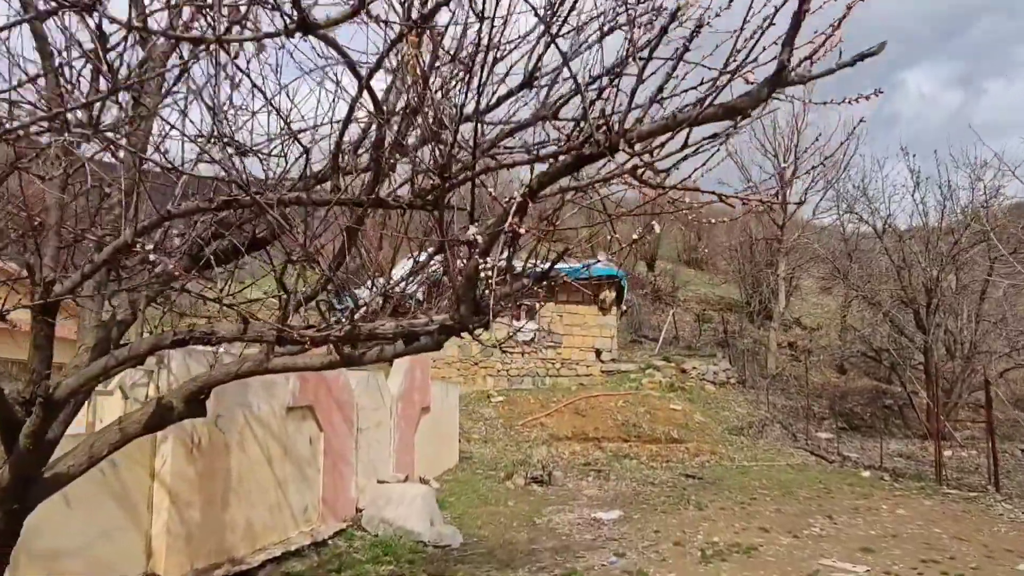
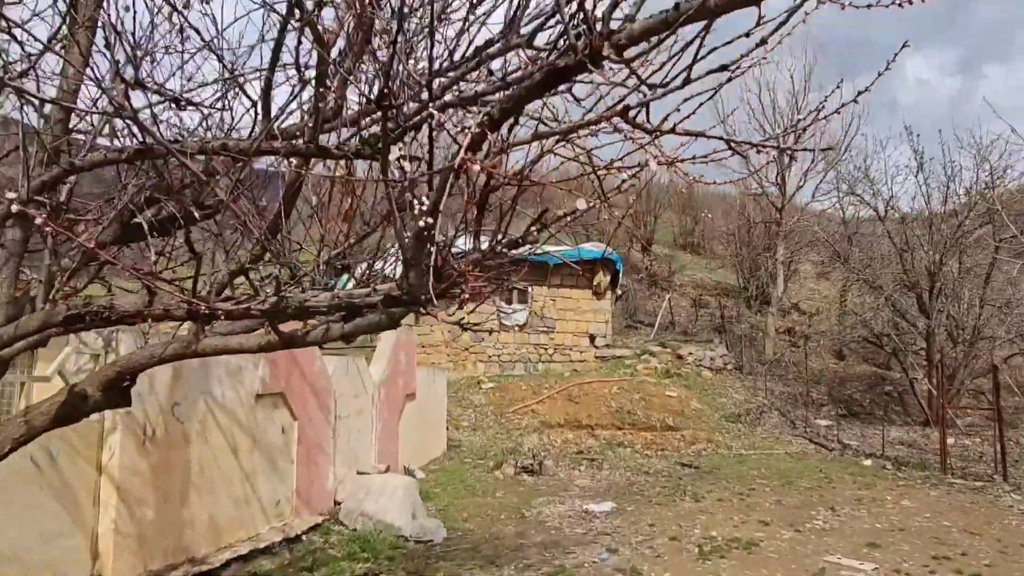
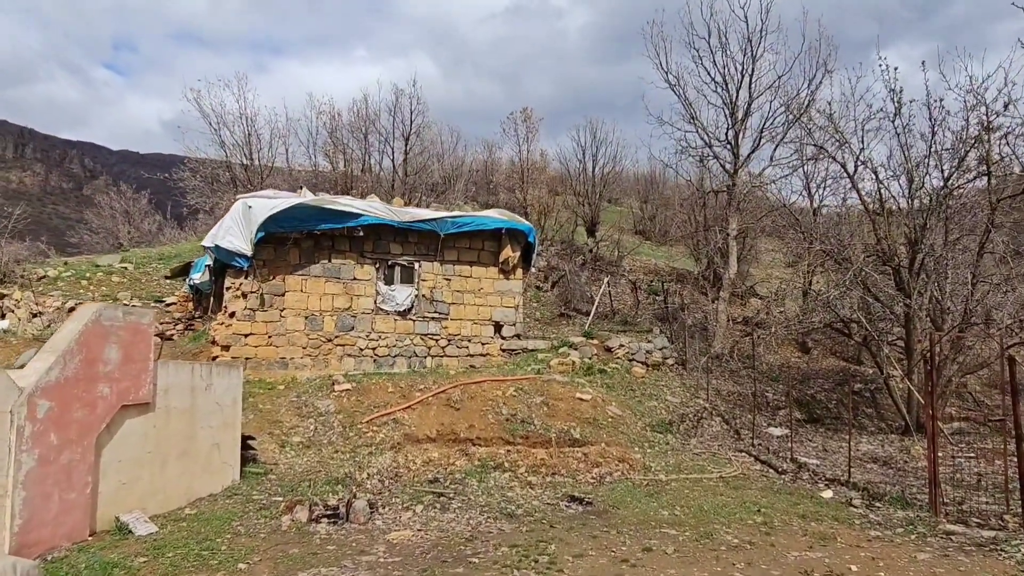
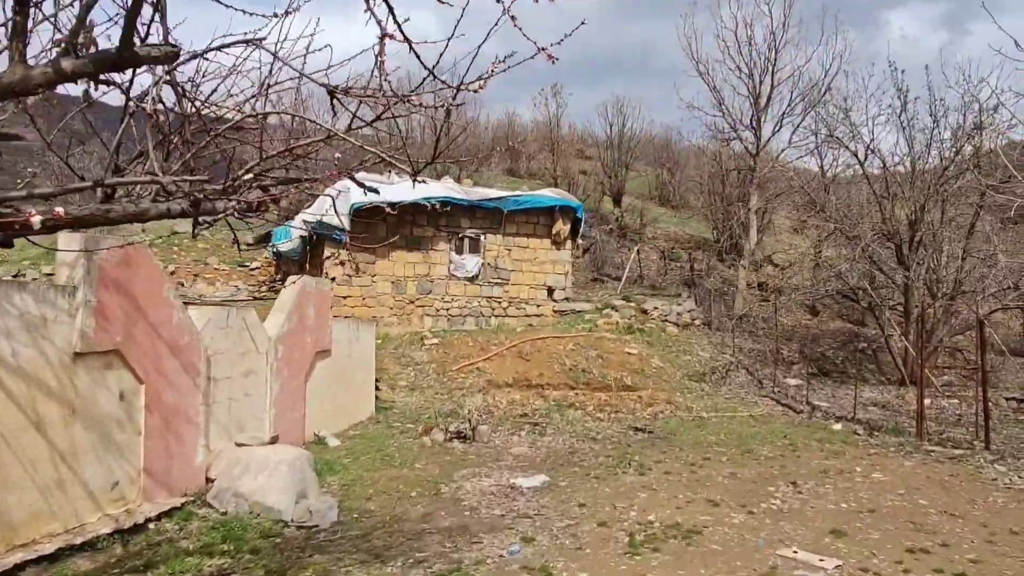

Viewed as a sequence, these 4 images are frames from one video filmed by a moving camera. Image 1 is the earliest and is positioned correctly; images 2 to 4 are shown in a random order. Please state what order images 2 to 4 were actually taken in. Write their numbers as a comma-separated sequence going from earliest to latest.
2, 4, 3
